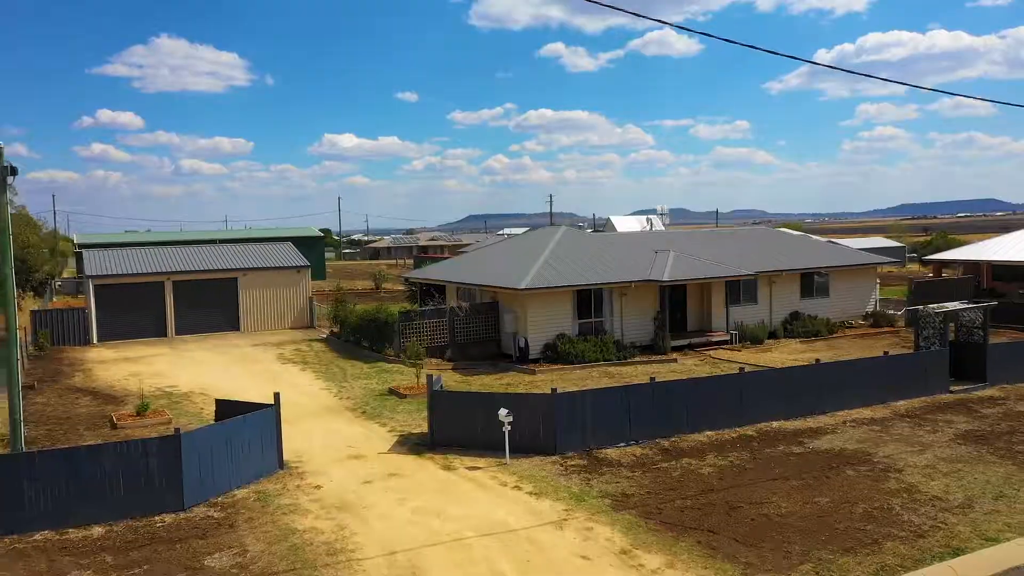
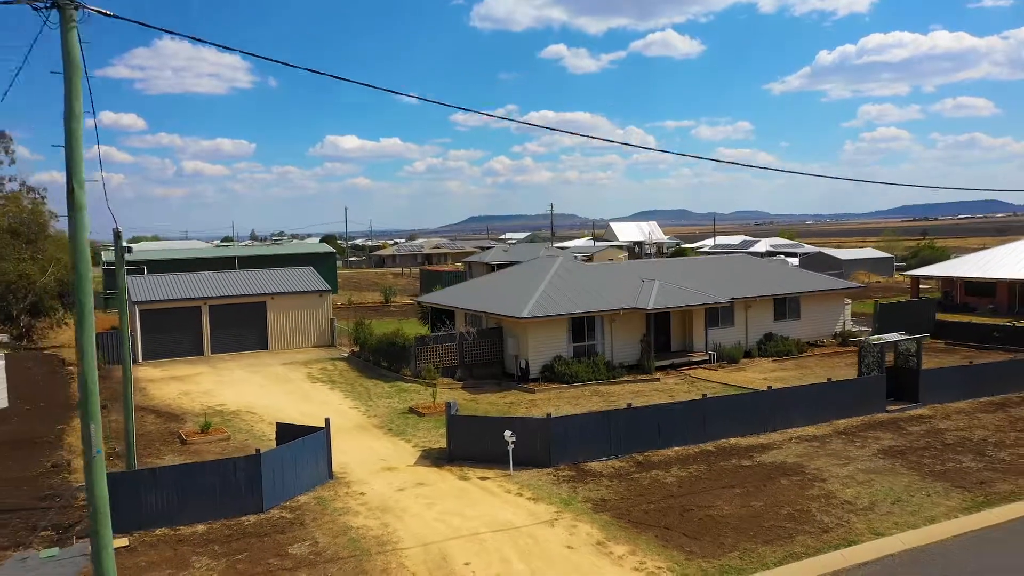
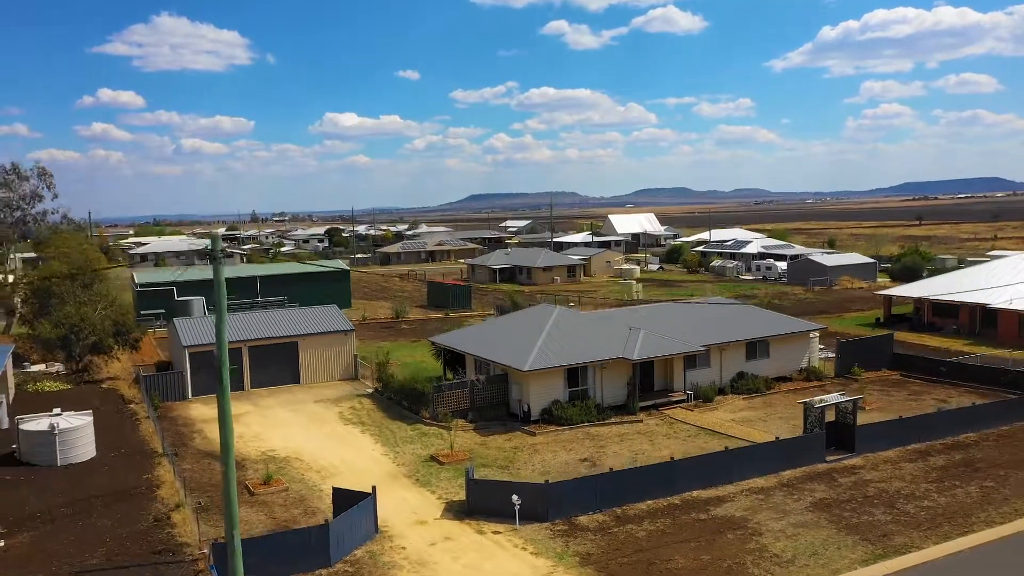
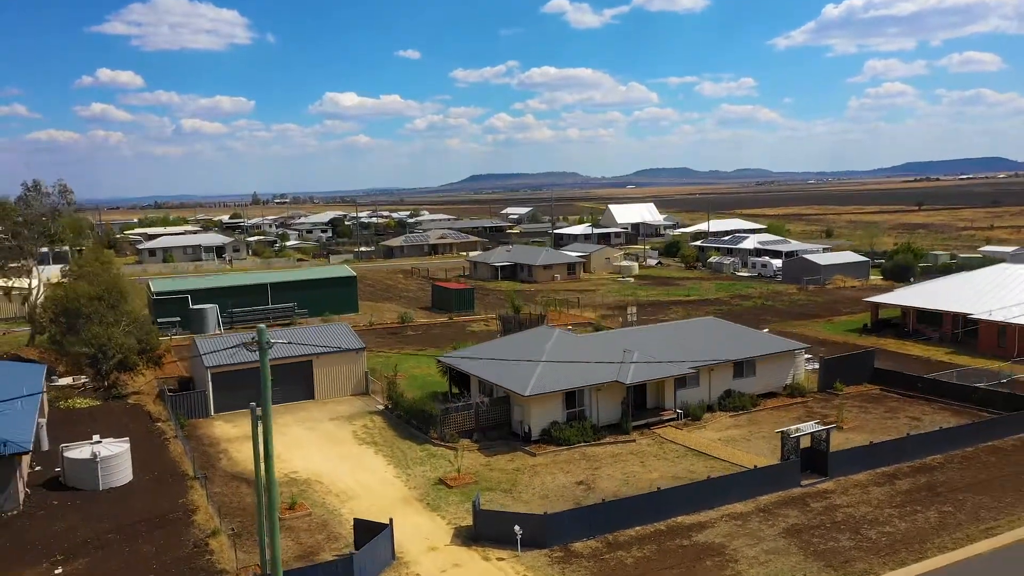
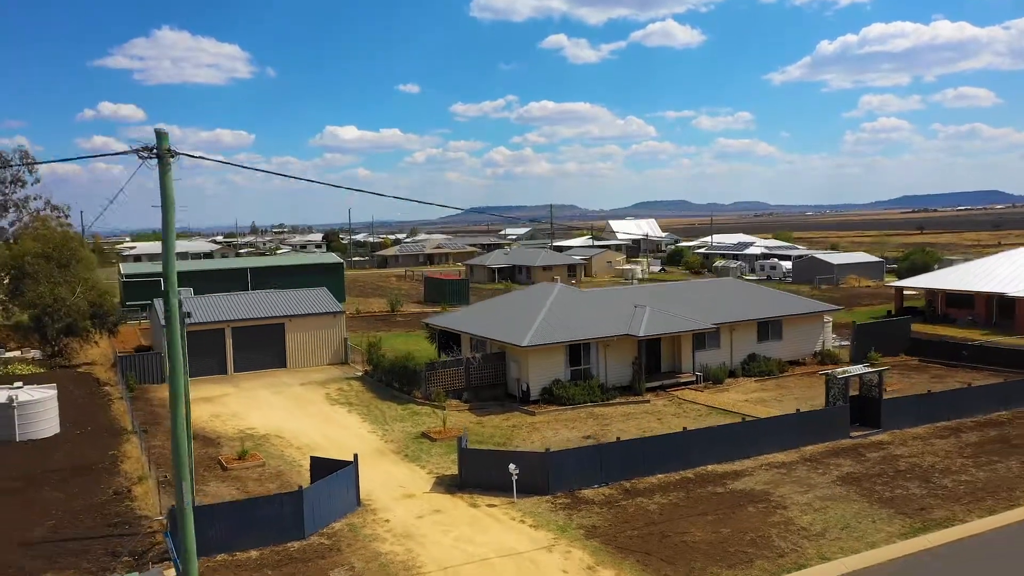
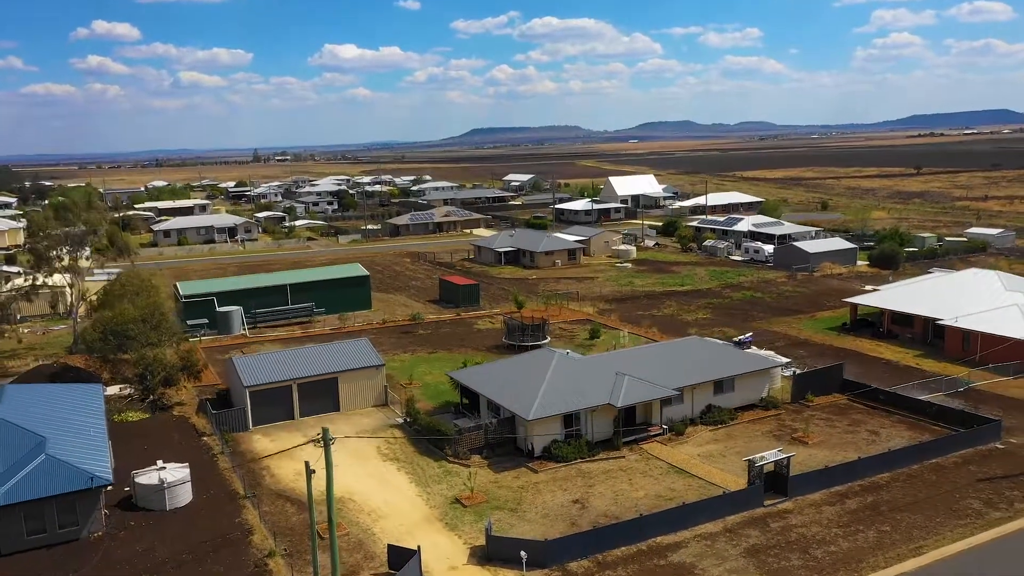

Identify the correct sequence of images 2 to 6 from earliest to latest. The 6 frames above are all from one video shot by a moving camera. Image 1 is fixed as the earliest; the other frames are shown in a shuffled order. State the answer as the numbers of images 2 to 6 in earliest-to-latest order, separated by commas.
2, 5, 3, 4, 6
